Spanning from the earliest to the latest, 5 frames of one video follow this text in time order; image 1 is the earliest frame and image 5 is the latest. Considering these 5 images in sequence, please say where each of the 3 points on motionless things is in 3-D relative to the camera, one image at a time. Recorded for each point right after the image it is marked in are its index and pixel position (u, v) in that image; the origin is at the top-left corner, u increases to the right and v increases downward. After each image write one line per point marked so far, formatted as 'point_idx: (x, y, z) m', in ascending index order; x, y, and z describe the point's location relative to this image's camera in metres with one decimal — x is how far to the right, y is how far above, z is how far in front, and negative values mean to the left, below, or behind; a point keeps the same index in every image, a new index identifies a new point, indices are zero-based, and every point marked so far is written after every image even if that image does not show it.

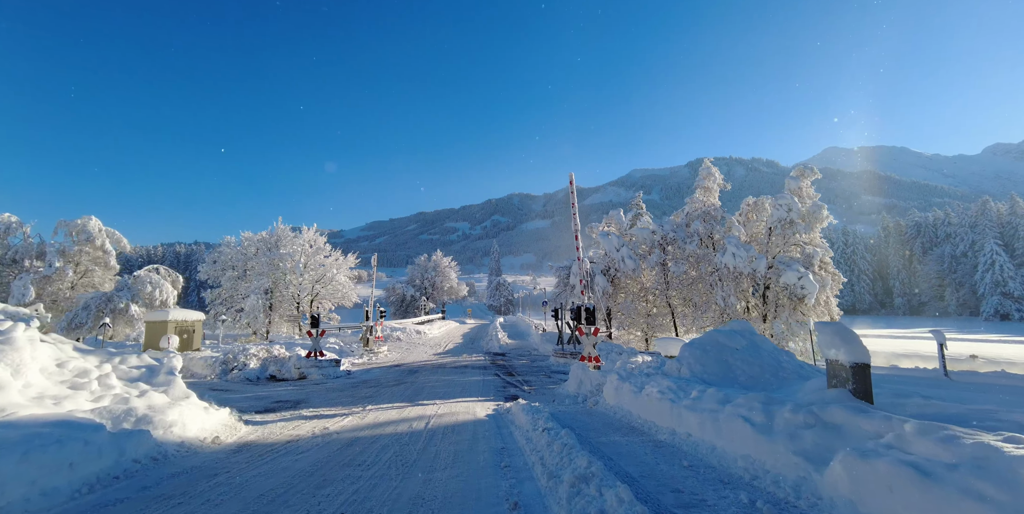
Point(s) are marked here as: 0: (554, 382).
0: (+1.4, -4.0, +14.6) m
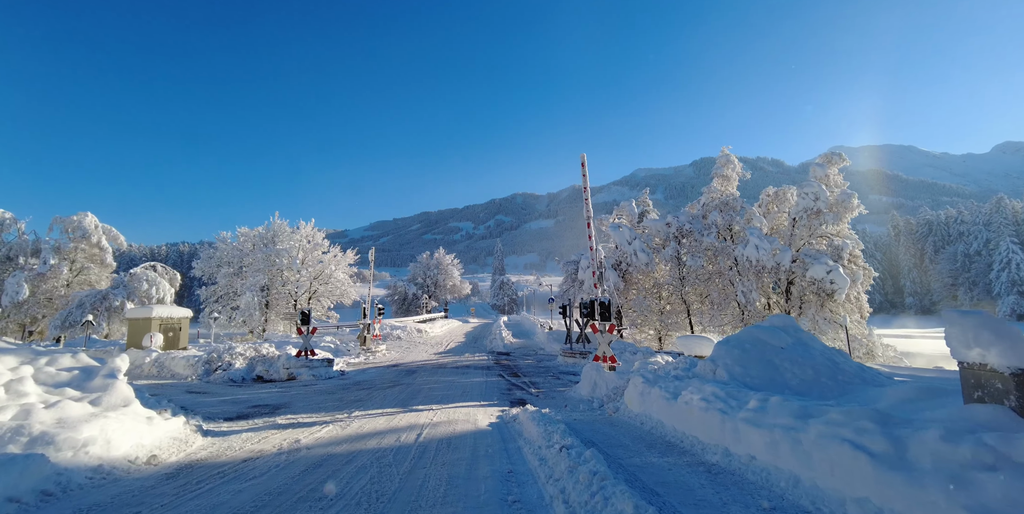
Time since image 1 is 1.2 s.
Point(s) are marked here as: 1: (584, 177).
0: (+1.5, -3.7, +13.3) m
1: (+2.1, +2.3, +13.1) m
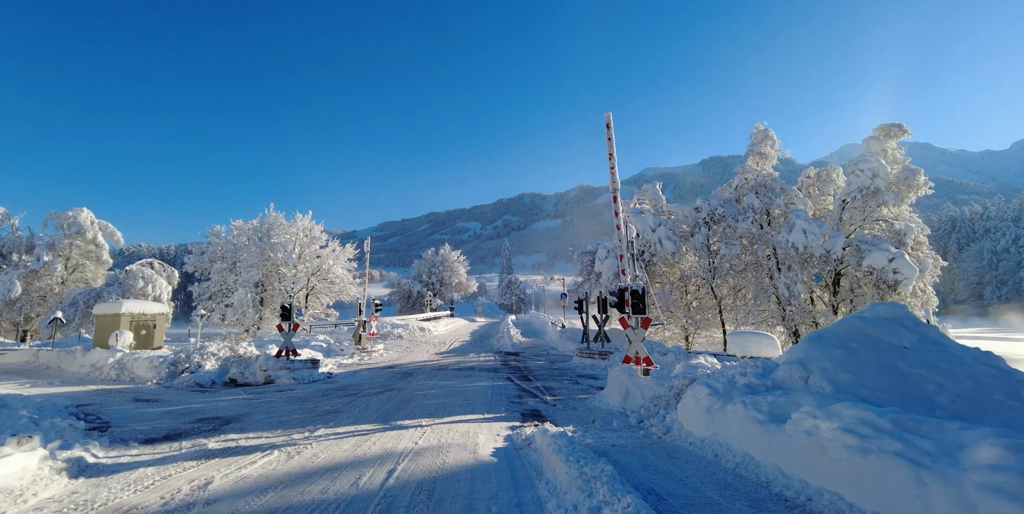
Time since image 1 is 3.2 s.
0: (+1.8, -3.3, +11.1) m
1: (+2.3, +2.8, +10.9) m
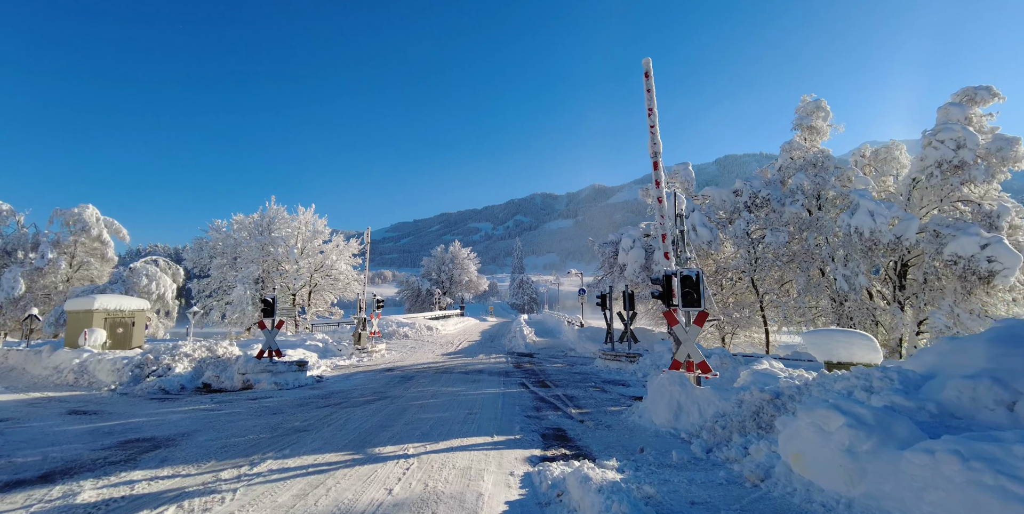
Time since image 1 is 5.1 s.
0: (+2.1, -2.9, +9.1) m
1: (+2.6, +3.2, +8.8) m
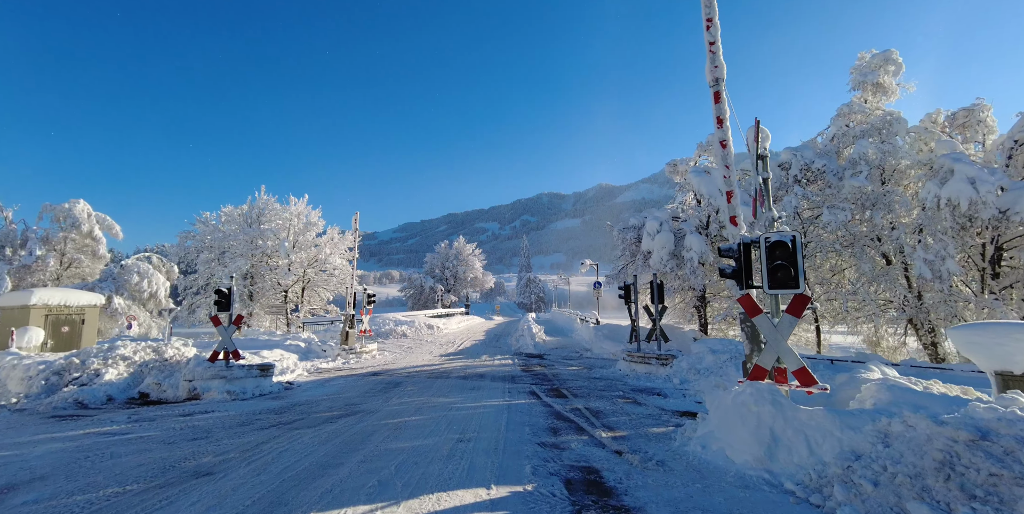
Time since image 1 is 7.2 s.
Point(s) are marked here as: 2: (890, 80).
0: (+2.2, -2.4, +6.7) m
1: (+2.7, +3.6, +6.4) m
2: (+10.9, +5.1, +13.3) m
